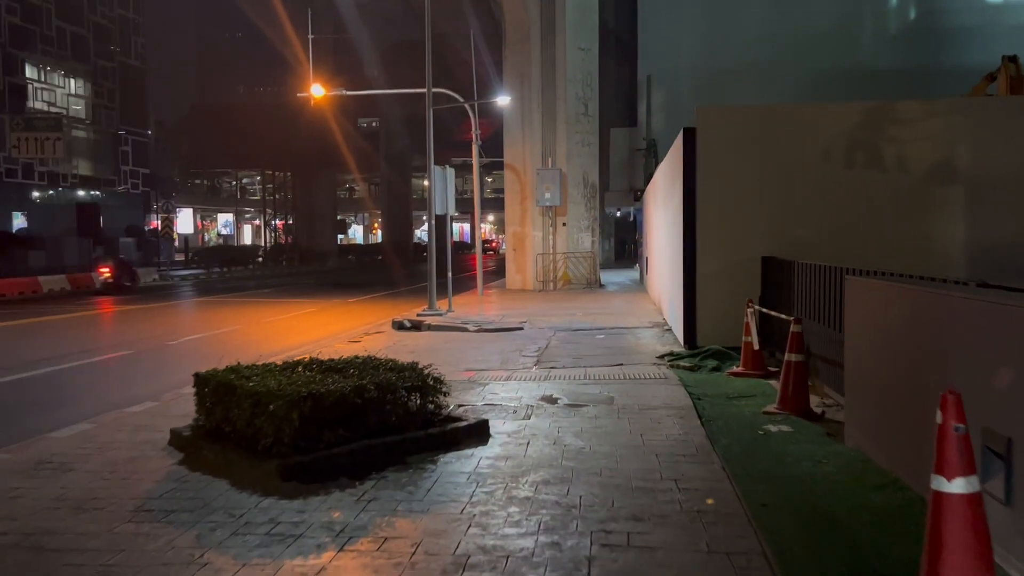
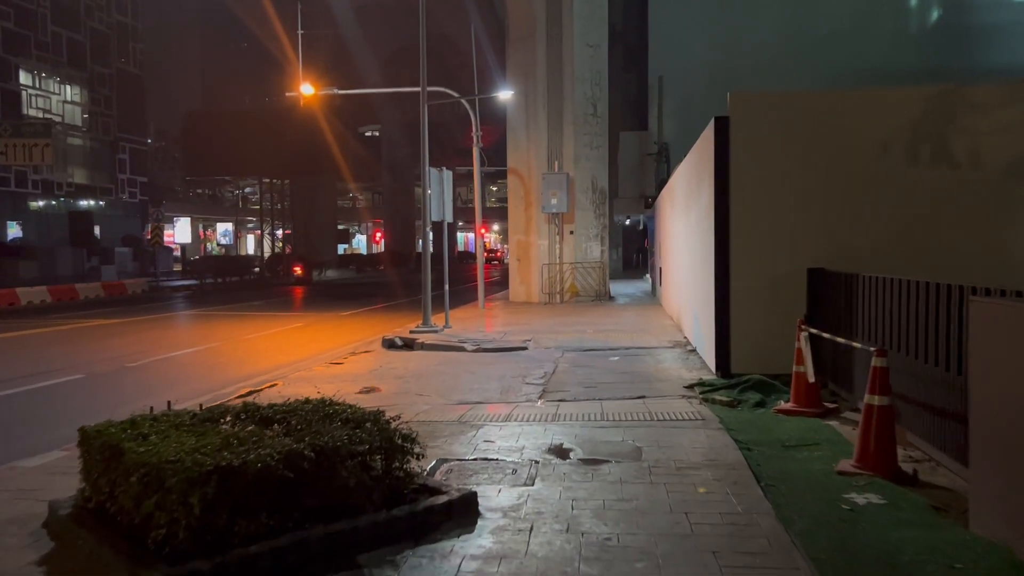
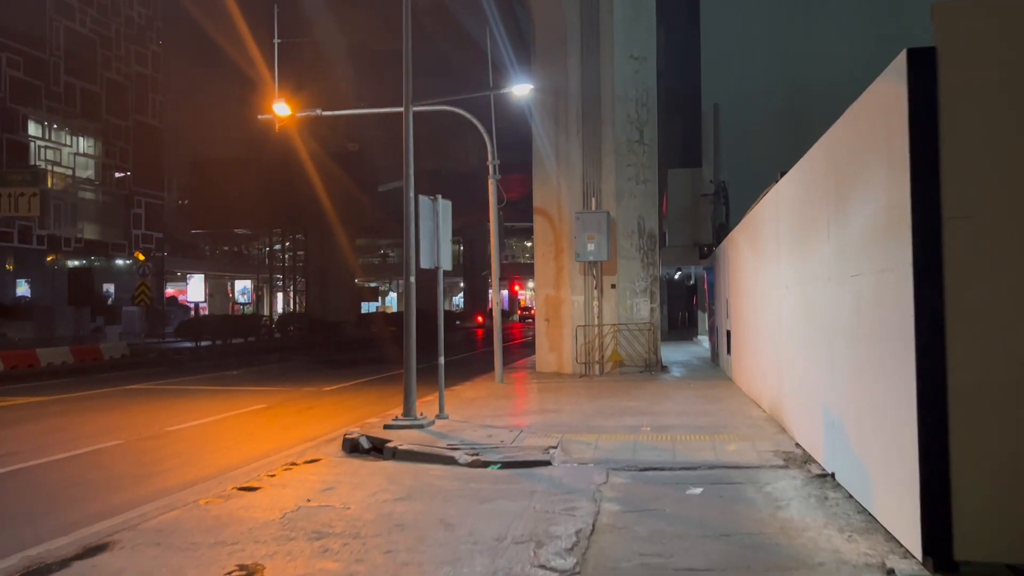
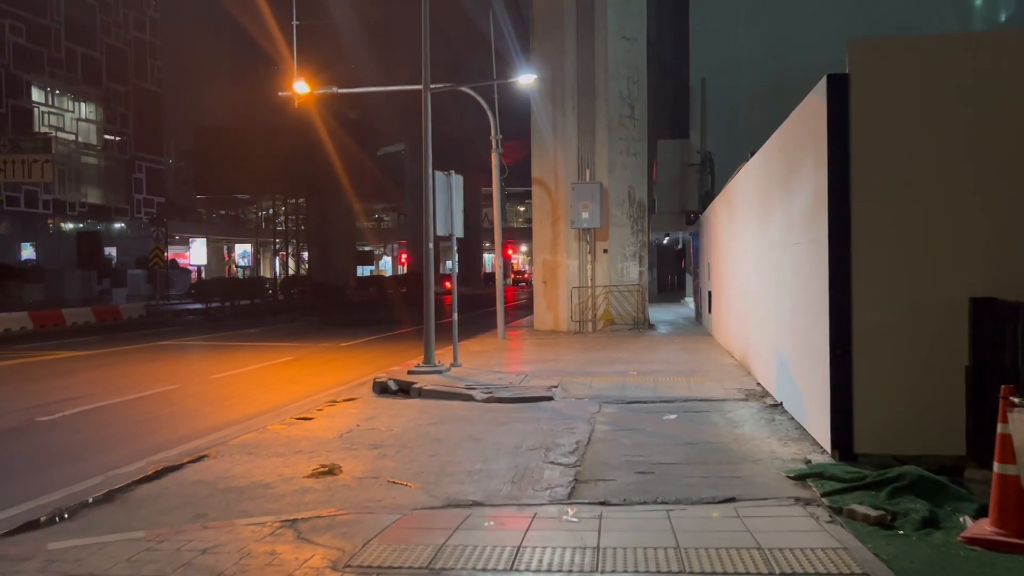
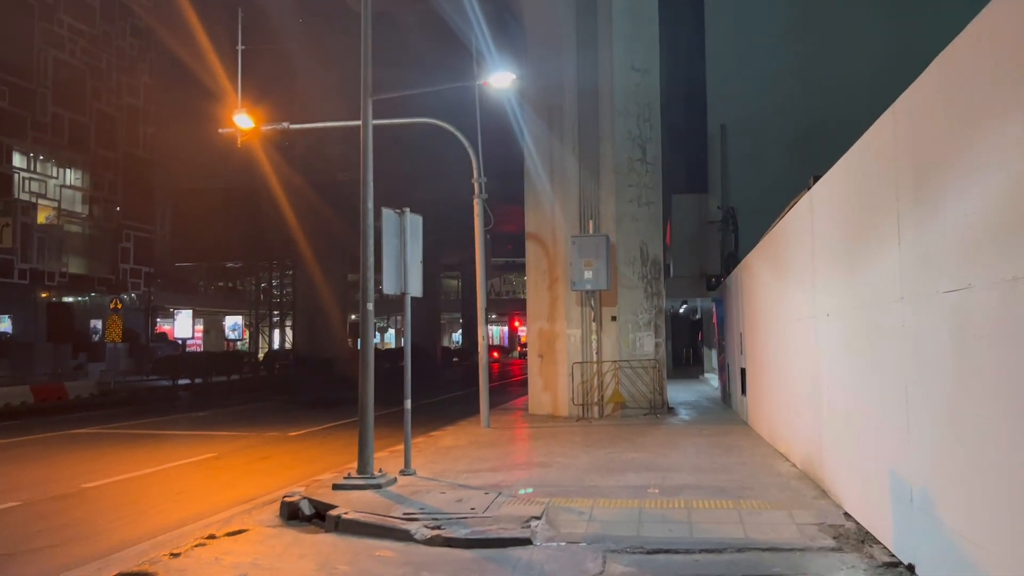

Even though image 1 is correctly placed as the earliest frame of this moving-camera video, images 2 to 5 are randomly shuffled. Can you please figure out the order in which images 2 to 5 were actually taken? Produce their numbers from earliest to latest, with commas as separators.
2, 4, 3, 5
